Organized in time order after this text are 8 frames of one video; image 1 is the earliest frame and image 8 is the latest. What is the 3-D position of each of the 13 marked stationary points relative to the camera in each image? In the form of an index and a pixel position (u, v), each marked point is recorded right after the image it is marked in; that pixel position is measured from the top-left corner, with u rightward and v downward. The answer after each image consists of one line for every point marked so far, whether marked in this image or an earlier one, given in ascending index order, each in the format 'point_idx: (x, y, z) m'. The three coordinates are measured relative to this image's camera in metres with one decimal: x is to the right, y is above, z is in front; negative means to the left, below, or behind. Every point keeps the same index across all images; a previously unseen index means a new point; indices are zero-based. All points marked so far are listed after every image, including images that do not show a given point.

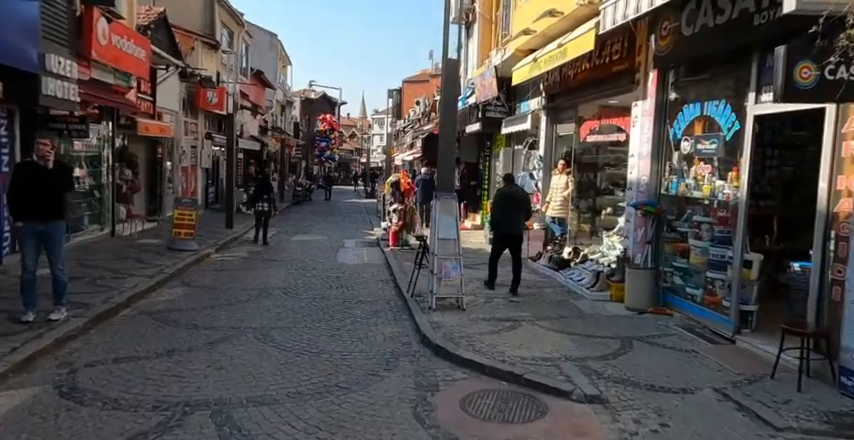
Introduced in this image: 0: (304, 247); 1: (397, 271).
0: (-2.9, -0.6, +16.0) m
1: (-0.5, -0.9, +11.6) m
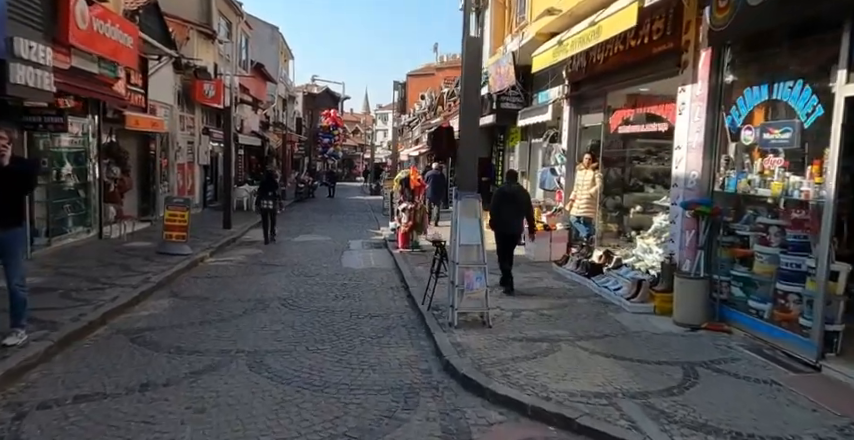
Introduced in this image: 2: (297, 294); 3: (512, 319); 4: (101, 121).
0: (-2.6, -0.6, +15.0) m
1: (-0.3, -0.9, +10.5) m
2: (-1.8, -1.0, +9.4) m
3: (+0.9, -1.1, +7.5) m
4: (-6.7, +2.0, +14.0) m
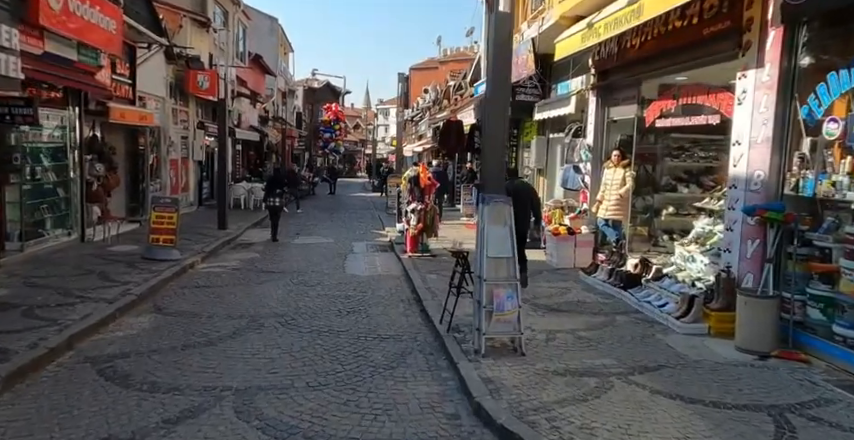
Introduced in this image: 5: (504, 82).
0: (-2.4, -0.7, +13.9) m
1: (-0.1, -0.9, +9.5) m
2: (-1.6, -1.1, +8.3) m
3: (+1.1, -1.2, +6.4) m
4: (-6.5, +2.0, +12.9) m
5: (+0.7, +1.2, +6.3) m
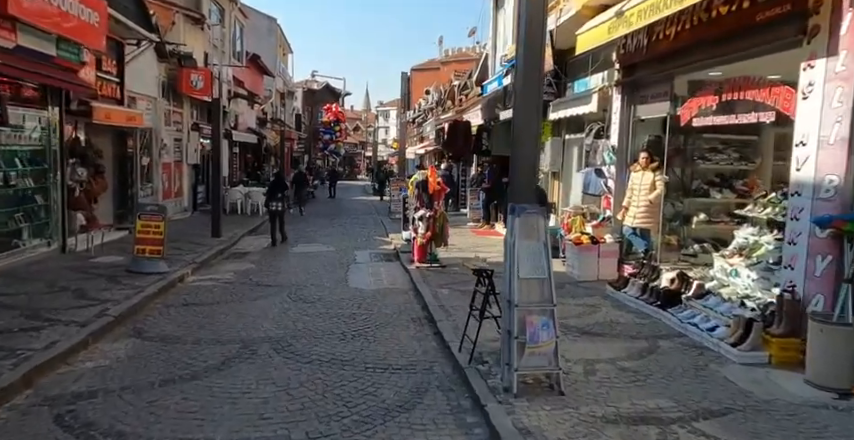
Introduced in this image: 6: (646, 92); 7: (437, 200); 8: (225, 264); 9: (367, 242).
0: (-2.3, -0.8, +12.9) m
1: (+0.1, -1.1, +8.5) m
2: (-1.4, -1.2, +7.3) m
3: (+1.3, -1.3, +5.4) m
4: (-6.4, +1.9, +12.0) m
5: (+0.8, +1.1, +5.4) m
6: (+3.2, +1.8, +9.8) m
7: (+0.2, +0.3, +11.7) m
8: (-3.7, -0.8, +12.5) m
9: (-1.4, -0.5, +16.4) m
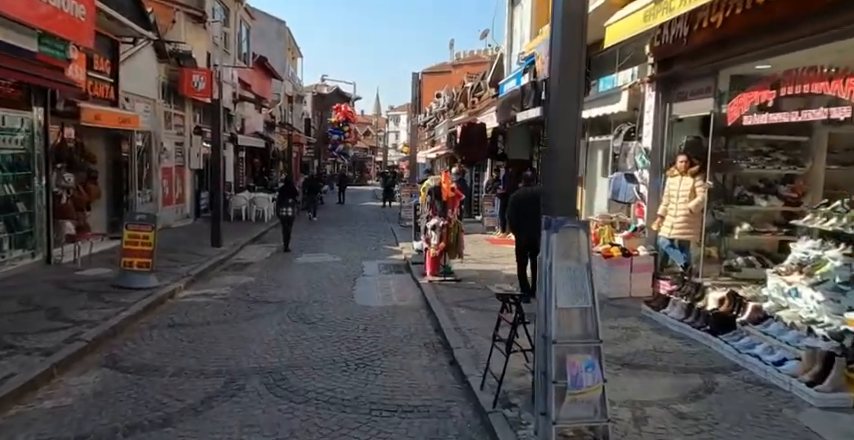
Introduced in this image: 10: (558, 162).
0: (-2.1, -1.0, +12.0) m
1: (+0.2, -1.2, +7.6) m
2: (-1.3, -1.3, +6.4) m
3: (+1.4, -1.4, +4.5) m
4: (-6.2, +1.7, +11.1) m
5: (+1.0, +1.0, +4.4) m
6: (+3.3, +1.7, +8.9) m
7: (+0.4, +0.2, +10.8) m
8: (-3.5, -1.0, +11.6) m
9: (-1.2, -0.7, +15.4) m
10: (+0.8, +0.4, +4.4) m
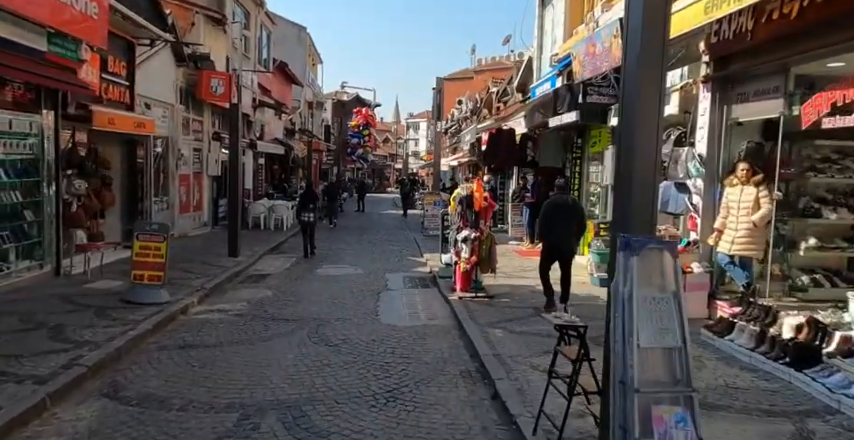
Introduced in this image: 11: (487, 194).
0: (-1.6, -1.1, +11.3) m
1: (+0.6, -1.3, +6.8) m
2: (-1.0, -1.4, +5.7) m
3: (+1.7, -1.5, +3.7) m
4: (-5.7, +1.6, +10.6) m
5: (+1.2, +0.9, +3.7) m
6: (+3.7, +1.5, +8.0) m
7: (+0.8, 0.0, +10.0) m
8: (-3.0, -1.1, +10.9) m
9: (-0.6, -0.9, +14.7) m
10: (+1.1, +0.3, +3.6) m
11: (+0.9, +0.4, +10.0) m
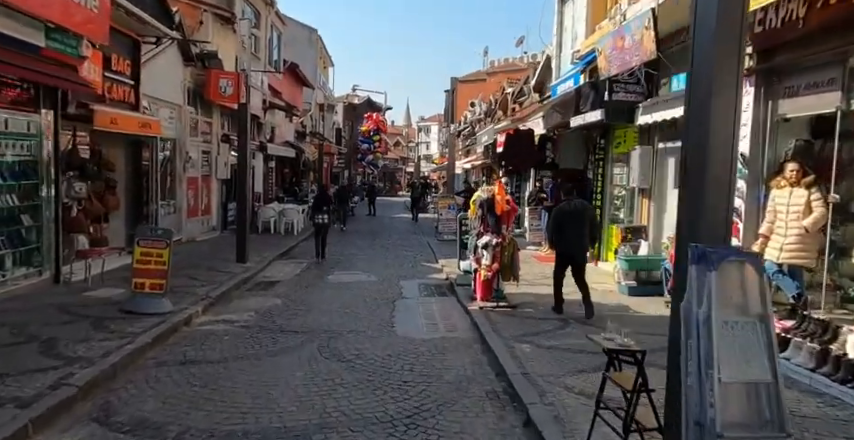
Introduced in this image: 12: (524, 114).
0: (-1.3, -1.2, +10.7) m
1: (+0.8, -1.4, +6.2) m
2: (-0.8, -1.5, +5.1) m
3: (+1.8, -1.5, +3.0) m
4: (-5.4, +1.5, +10.1) m
5: (+1.4, +0.9, +3.0) m
6: (+4.0, +1.5, +7.4) m
7: (+1.1, -0.1, +9.4) m
8: (-2.7, -1.2, +10.4) m
9: (-0.3, -1.0, +14.1) m
10: (+1.3, +0.3, +3.0) m
11: (+1.1, +0.3, +9.4) m
12: (+2.8, +3.1, +19.8) m
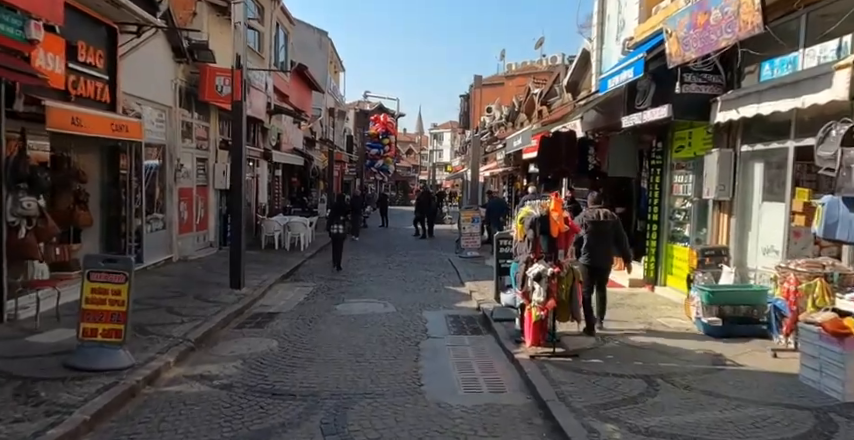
0: (-0.9, -1.5, +8.7) m
1: (+1.1, -1.6, +4.1) m
2: (-0.5, -1.7, +3.1) m
3: (+2.1, -1.7, +1.0) m
4: (-5.1, +1.2, +8.1) m
5: (+1.7, +0.7, +1.0) m
6: (+4.3, +1.3, +5.3) m
7: (+1.4, -0.3, +7.3) m
8: (-2.3, -1.5, +8.4) m
9: (+0.2, -1.3, +12.1) m
10: (+1.5, +0.1, +1.0) m
11: (+1.5, +0.1, +7.4) m
12: (+3.3, +2.7, +17.7) m
